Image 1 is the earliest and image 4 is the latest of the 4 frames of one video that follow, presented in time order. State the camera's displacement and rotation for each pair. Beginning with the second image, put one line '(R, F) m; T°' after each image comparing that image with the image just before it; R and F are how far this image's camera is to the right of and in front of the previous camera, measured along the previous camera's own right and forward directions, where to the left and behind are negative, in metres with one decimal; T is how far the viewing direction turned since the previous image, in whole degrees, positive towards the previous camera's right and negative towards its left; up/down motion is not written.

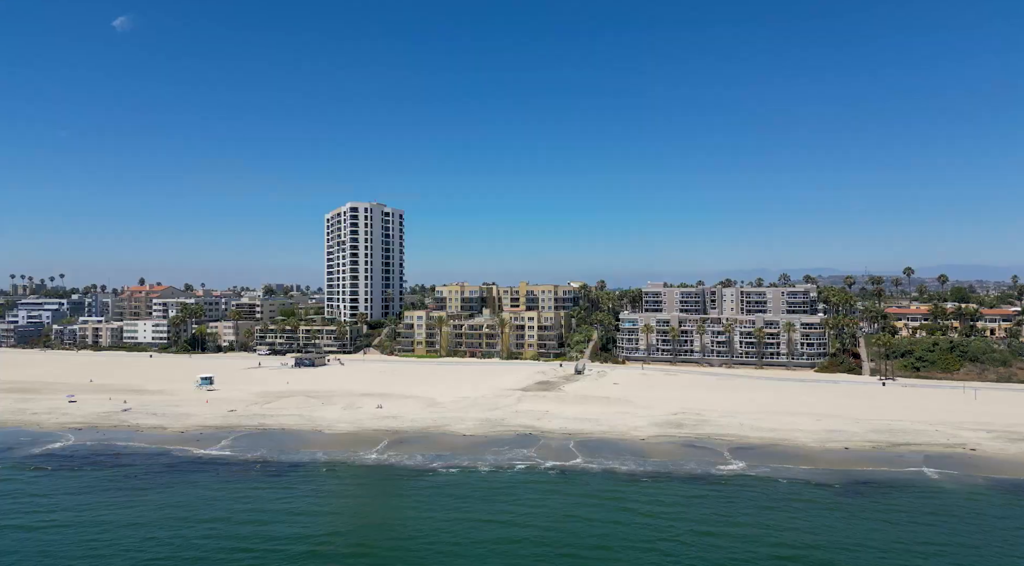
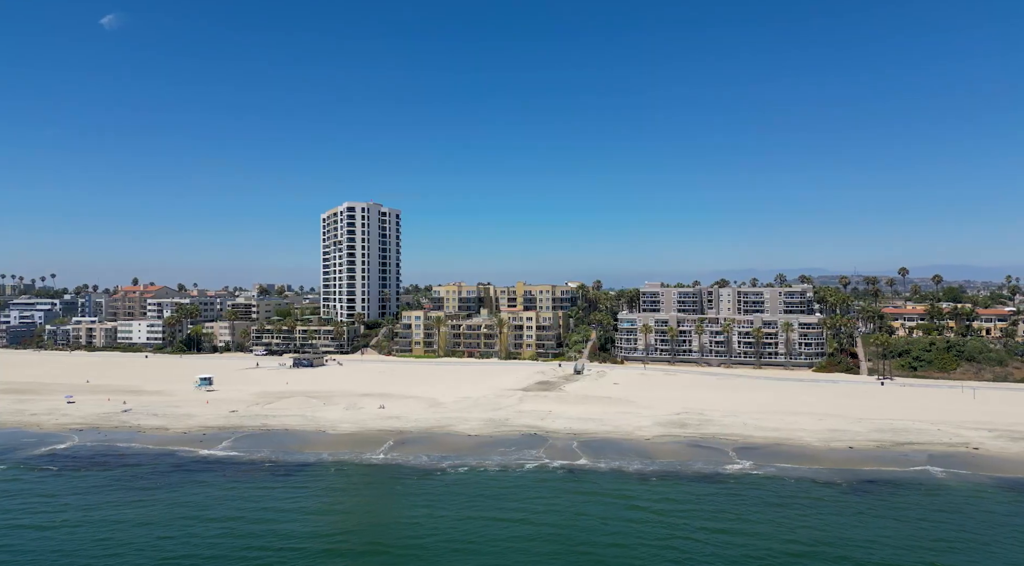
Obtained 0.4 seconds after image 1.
(-1.3, -0.8) m; 0°
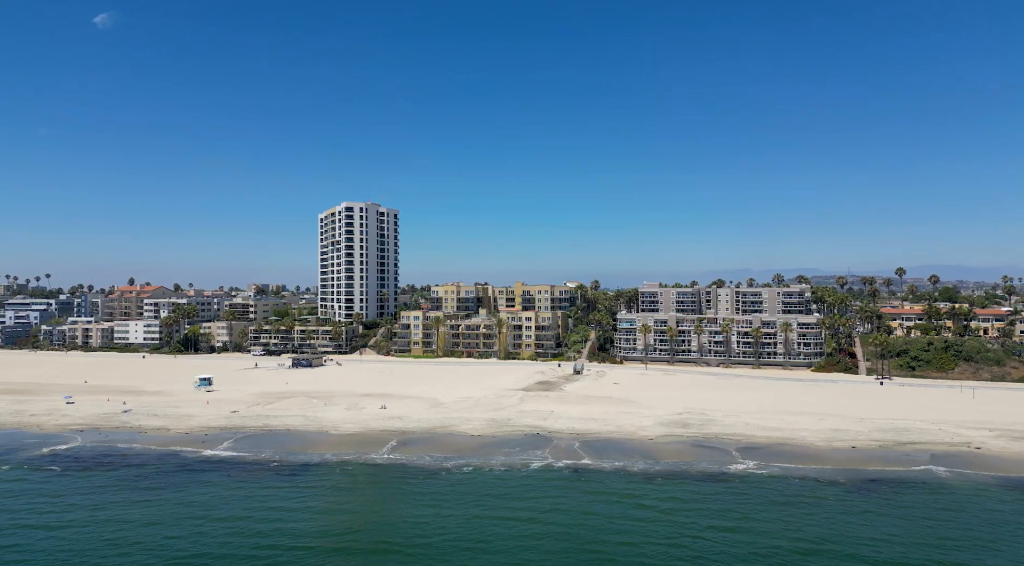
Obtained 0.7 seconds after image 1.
(-0.8, -0.5) m; 0°
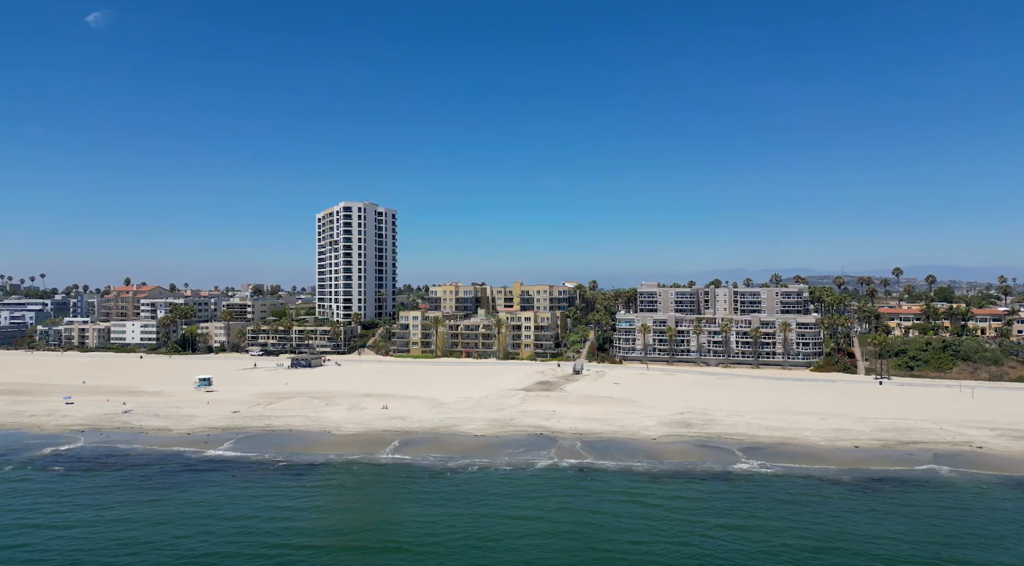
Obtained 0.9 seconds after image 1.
(-0.8, -0.5) m; 0°
